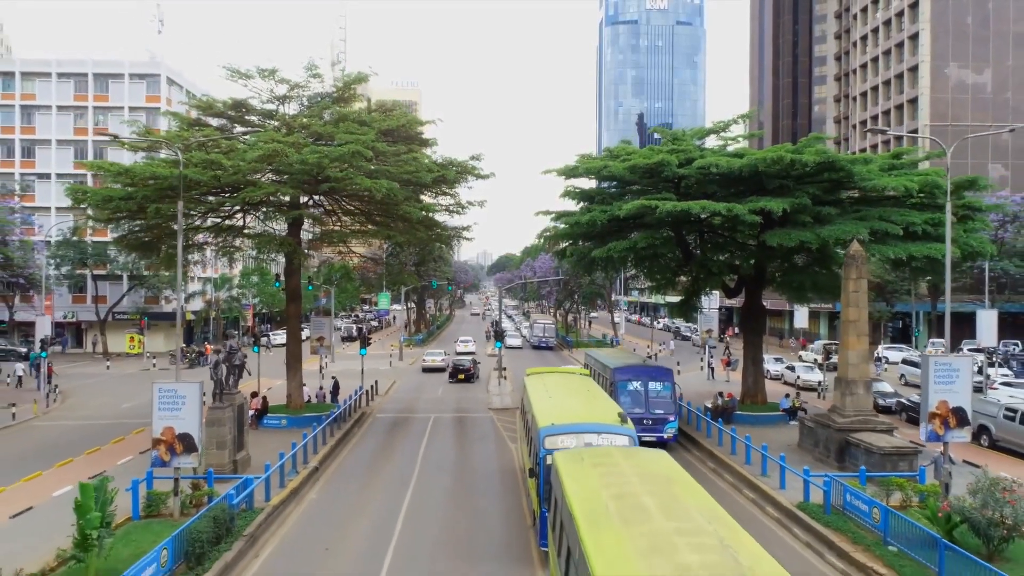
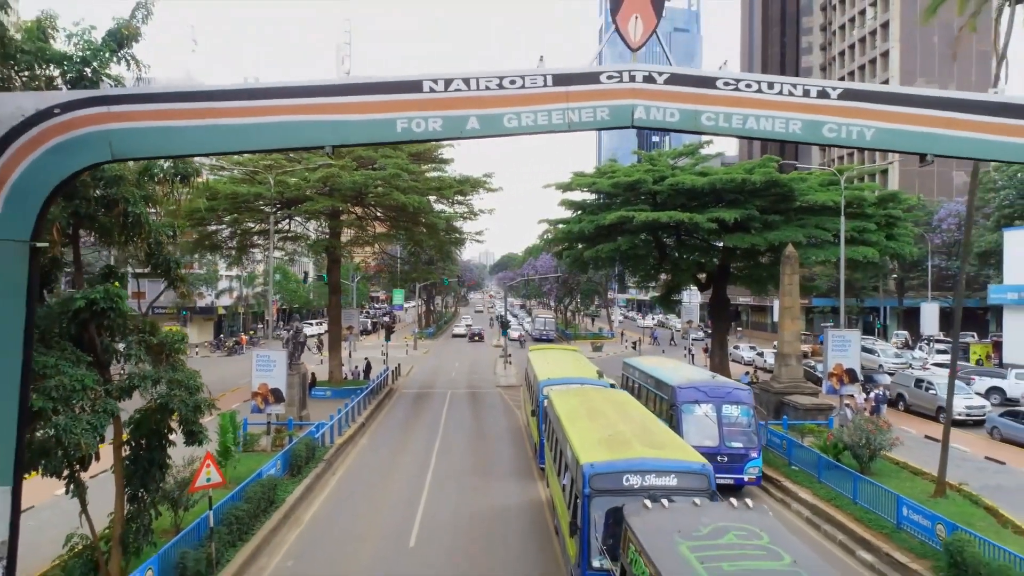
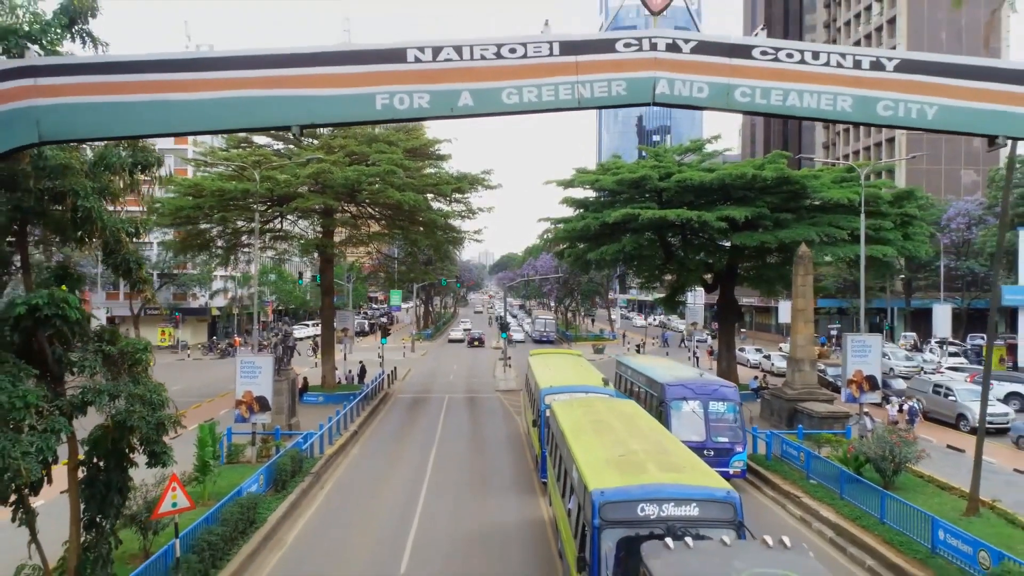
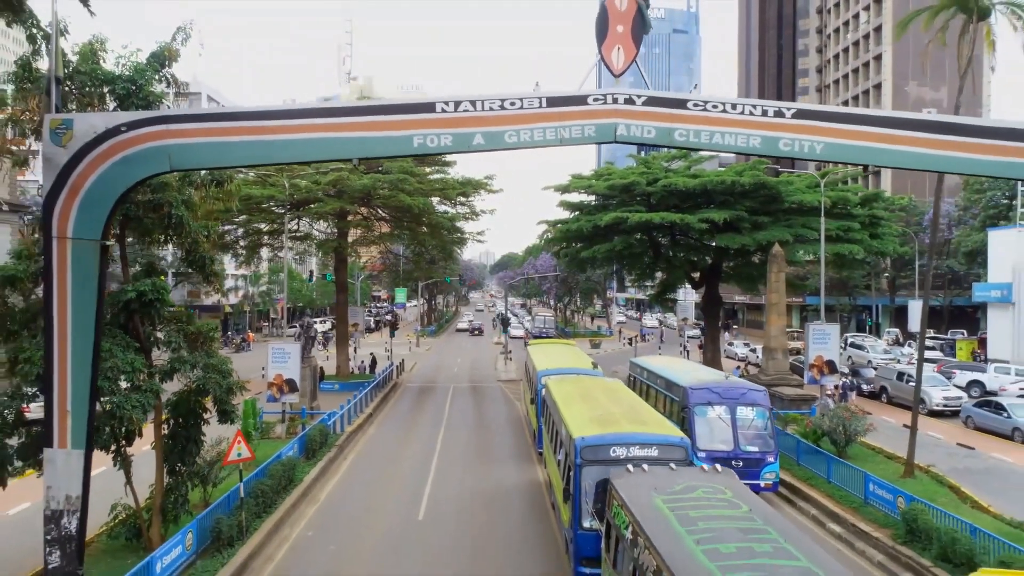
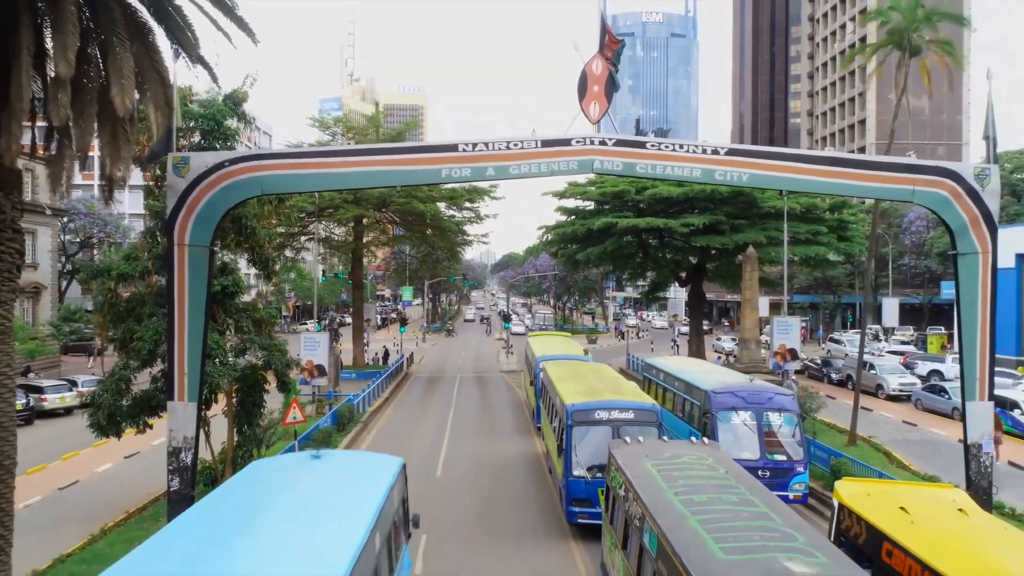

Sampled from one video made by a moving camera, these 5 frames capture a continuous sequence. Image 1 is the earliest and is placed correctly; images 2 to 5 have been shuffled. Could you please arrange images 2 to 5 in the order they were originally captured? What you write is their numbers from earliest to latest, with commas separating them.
3, 2, 4, 5
